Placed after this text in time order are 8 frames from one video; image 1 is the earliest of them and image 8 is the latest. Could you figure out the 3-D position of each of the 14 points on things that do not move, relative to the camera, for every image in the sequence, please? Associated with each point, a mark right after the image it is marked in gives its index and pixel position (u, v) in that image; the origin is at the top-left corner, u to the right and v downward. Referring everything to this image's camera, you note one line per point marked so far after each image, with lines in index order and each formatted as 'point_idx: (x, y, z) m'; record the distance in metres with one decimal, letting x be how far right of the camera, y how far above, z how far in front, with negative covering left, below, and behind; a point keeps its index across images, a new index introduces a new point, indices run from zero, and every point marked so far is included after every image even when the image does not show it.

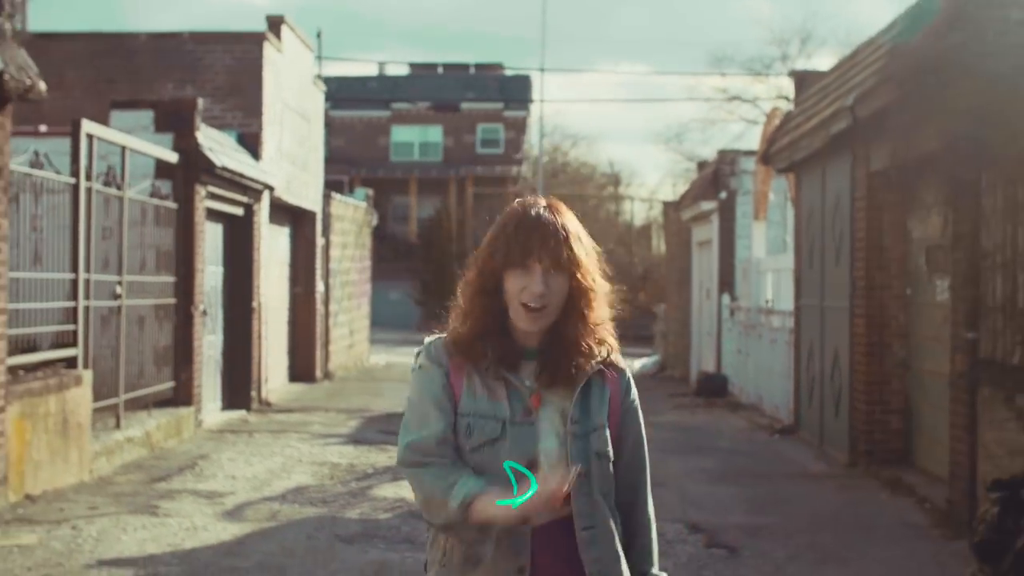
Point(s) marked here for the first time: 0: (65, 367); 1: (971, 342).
0: (-2.7, -0.5, +10.1) m
1: (+2.2, -0.3, +8.0) m
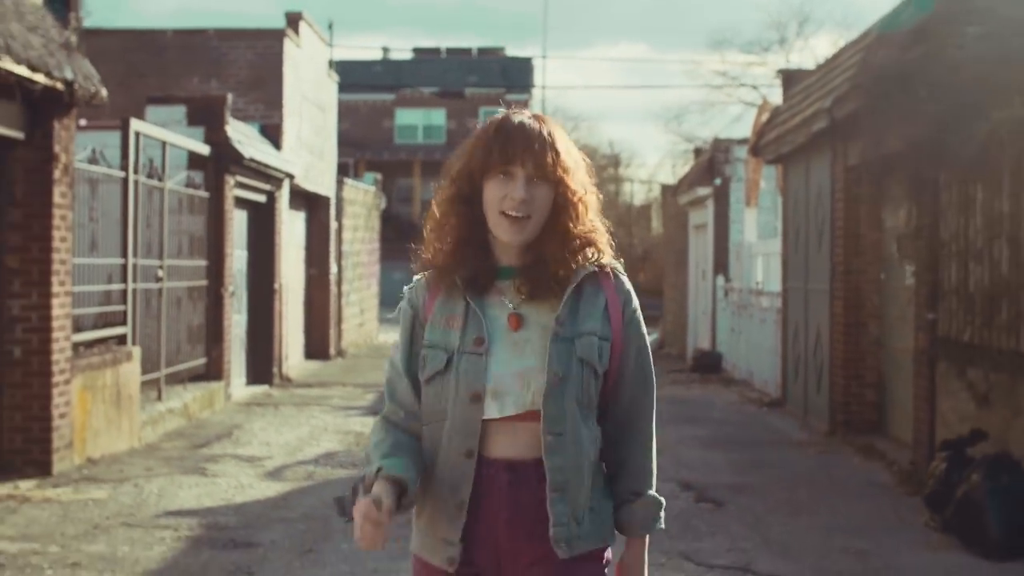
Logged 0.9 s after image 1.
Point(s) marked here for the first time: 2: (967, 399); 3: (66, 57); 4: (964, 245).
0: (-2.6, -0.4, +11.2) m
1: (+2.3, -0.2, +9.0) m
2: (+2.3, -0.5, +8.3) m
3: (-2.4, +1.3, +9.0) m
4: (+2.3, +0.2, +8.4) m
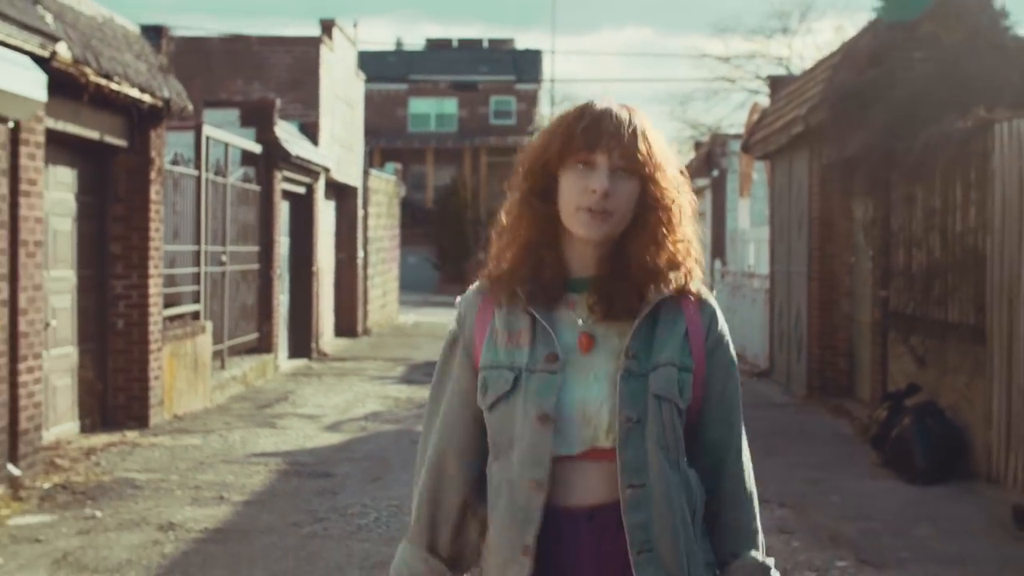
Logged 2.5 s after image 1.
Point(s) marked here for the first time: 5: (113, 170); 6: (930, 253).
0: (-2.5, -0.2, +13.0) m
1: (+2.4, -0.1, +10.8) m
2: (+2.4, -0.4, +10.1) m
3: (-2.3, +1.4, +10.8) m
4: (+2.4, +0.3, +10.2) m
5: (-2.6, +0.8, +10.9) m
6: (+2.4, +0.2, +9.7) m
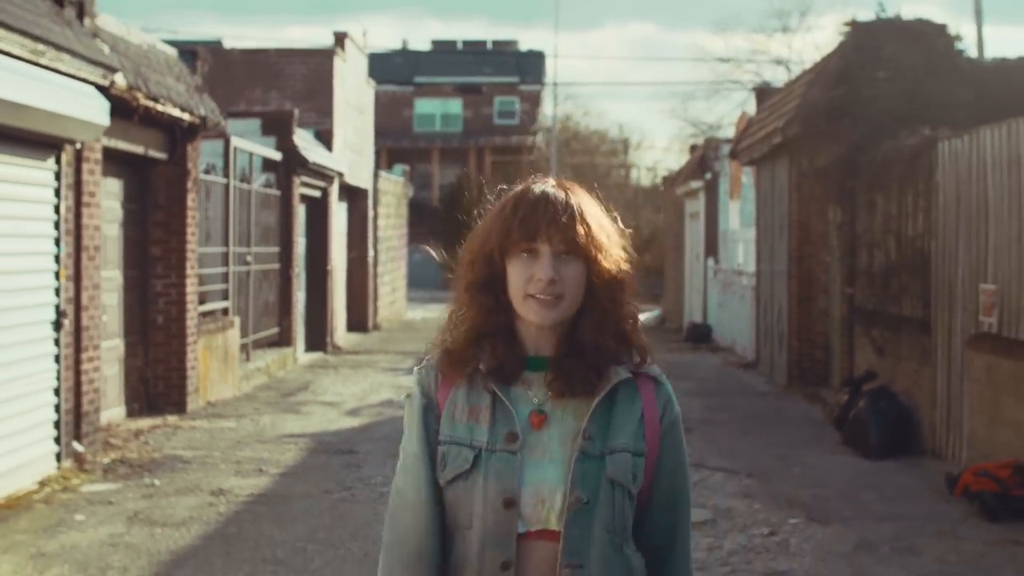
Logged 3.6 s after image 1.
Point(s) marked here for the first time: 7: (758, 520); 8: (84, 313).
0: (-2.5, -0.2, +14.1) m
1: (+2.4, 0.0, +11.9) m
2: (+2.4, -0.4, +11.3) m
3: (-2.3, +1.4, +12.0) m
4: (+2.4, +0.3, +11.3) m
5: (-2.6, +0.8, +12.1) m
6: (+2.4, +0.2, +10.8) m
7: (+1.1, -1.1, +7.7) m
8: (-2.5, -0.1, +9.6) m
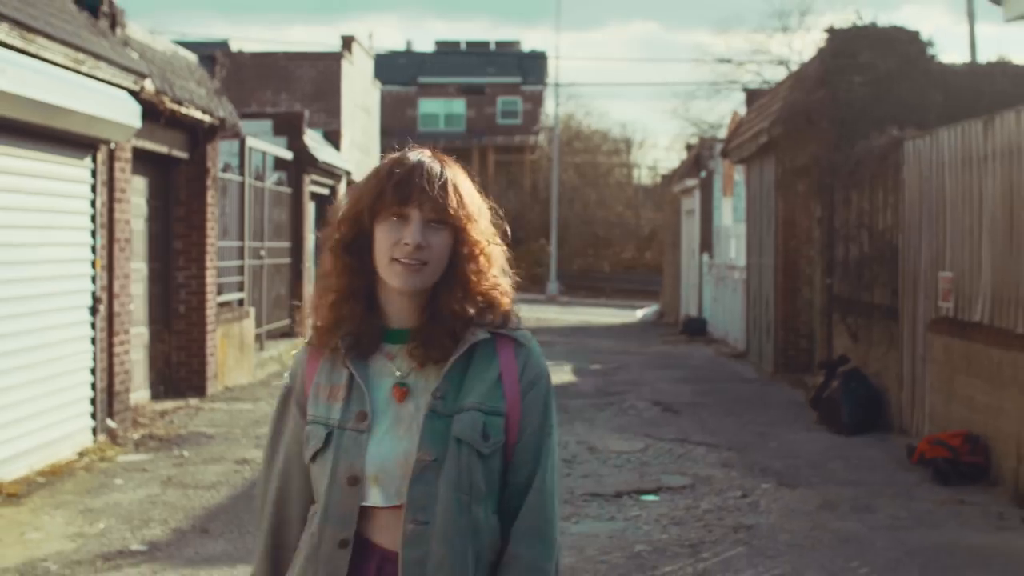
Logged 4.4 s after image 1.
0: (-2.5, -0.2, +14.9) m
1: (+2.4, 0.0, +12.7) m
2: (+2.4, -0.3, +12.1) m
3: (-2.3, +1.4, +12.8) m
4: (+2.4, +0.4, +12.1) m
5: (-2.6, +0.9, +12.9) m
6: (+2.4, +0.3, +11.6) m
7: (+1.1, -1.0, +8.5) m
8: (-2.5, -0.1, +10.4) m
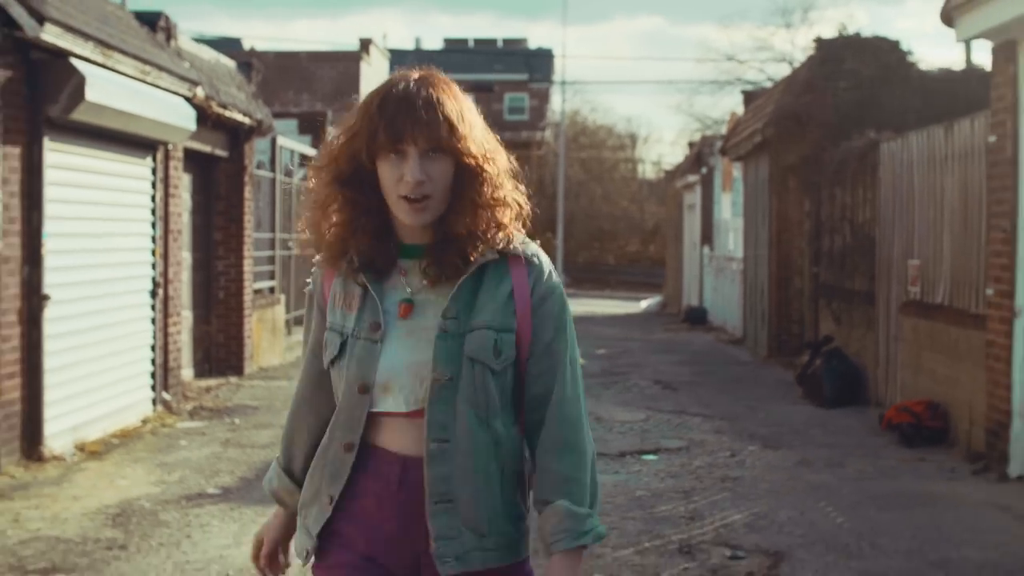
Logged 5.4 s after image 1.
0: (-2.3, 0.0, +16.1) m
1: (+2.5, +0.1, +13.9) m
2: (+2.5, -0.3, +13.2) m
3: (-2.2, +1.5, +13.9) m
4: (+2.5, +0.5, +13.3) m
5: (-2.5, +1.0, +14.0) m
6: (+2.5, +0.4, +12.8) m
7: (+1.2, -0.9, +9.6) m
8: (-2.4, 0.0, +11.5) m
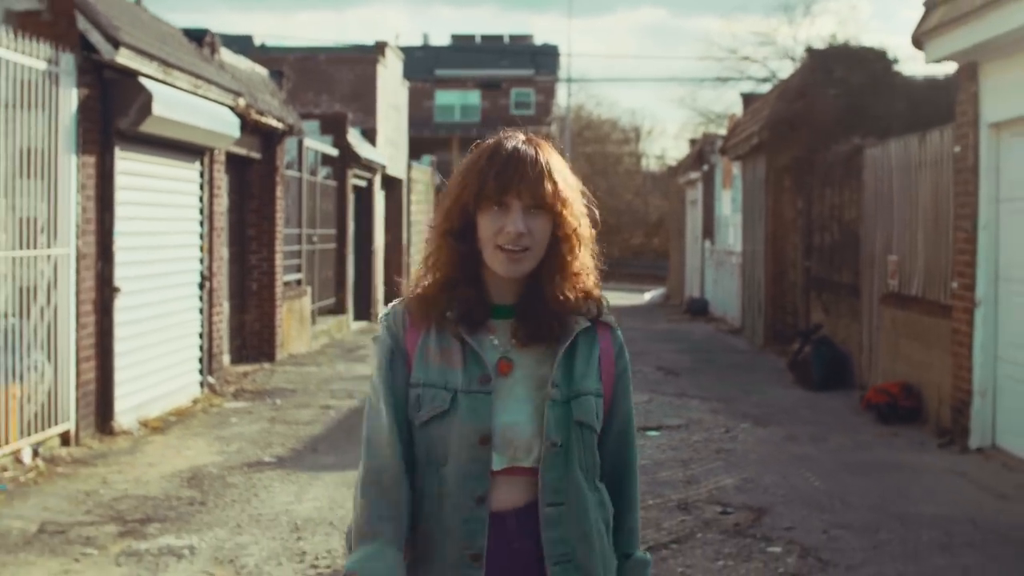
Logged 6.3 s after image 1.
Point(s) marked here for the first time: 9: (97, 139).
0: (-2.2, 0.0, +17.2) m
1: (+2.6, +0.2, +14.9) m
2: (+2.6, -0.2, +14.3) m
3: (-2.0, +1.6, +15.0) m
4: (+2.7, +0.6, +14.3) m
5: (-2.4, +1.0, +15.1) m
6: (+2.7, +0.4, +13.8) m
7: (+1.3, -0.9, +10.7) m
8: (-2.3, +0.1, +12.6) m
9: (-2.3, +0.8, +9.4) m
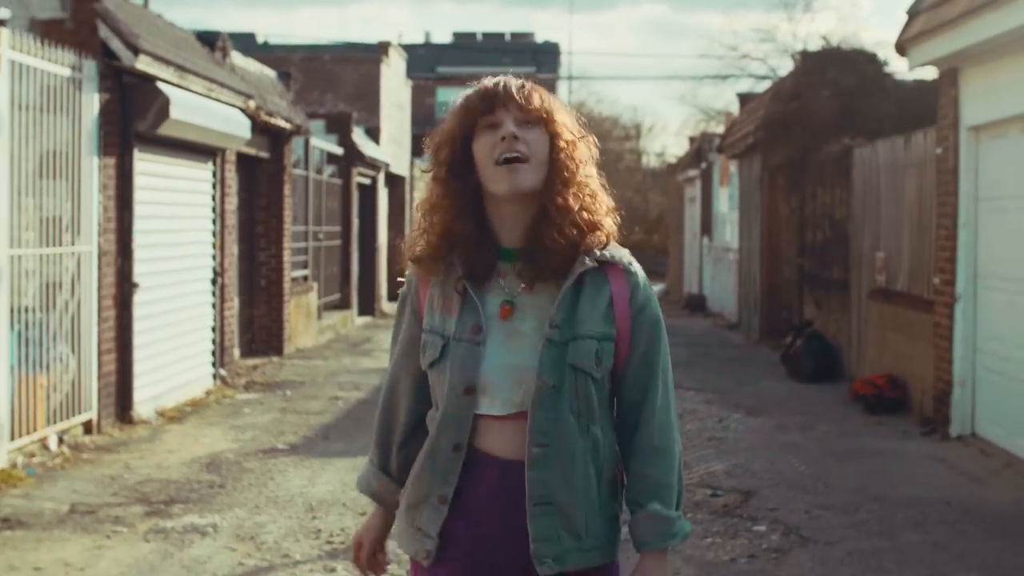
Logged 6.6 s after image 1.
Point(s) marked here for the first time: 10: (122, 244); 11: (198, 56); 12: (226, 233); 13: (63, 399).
0: (-2.2, +0.1, +17.6) m
1: (+2.7, +0.2, +15.4) m
2: (+2.7, -0.2, +14.7) m
3: (-2.0, +1.6, +15.4) m
4: (+2.7, +0.6, +14.8) m
5: (-2.4, +1.1, +15.5) m
6: (+2.7, +0.5, +14.2) m
7: (+1.3, -0.8, +11.1) m
8: (-2.2, +0.1, +13.0) m
9: (-2.3, +0.9, +9.8) m
10: (-2.3, +0.3, +10.0) m
11: (-2.2, +1.6, +11.8) m
12: (-2.2, +0.4, +13.0) m
13: (-2.4, -0.6, +8.9) m
